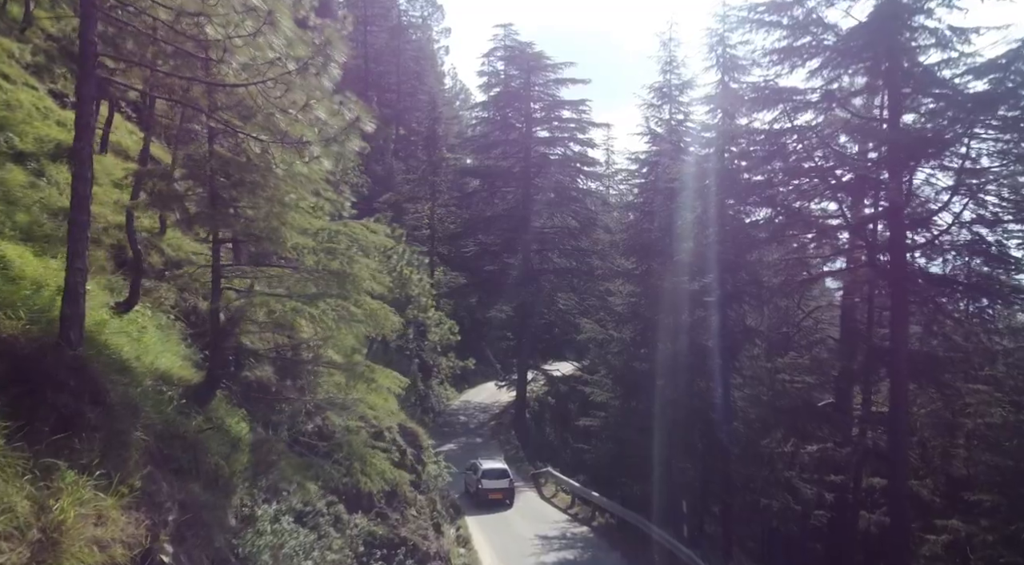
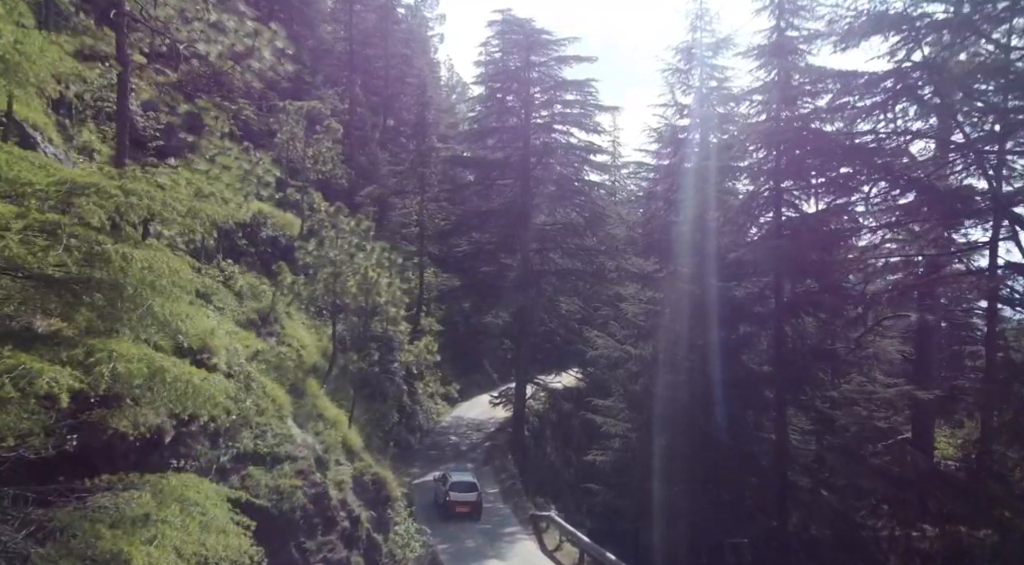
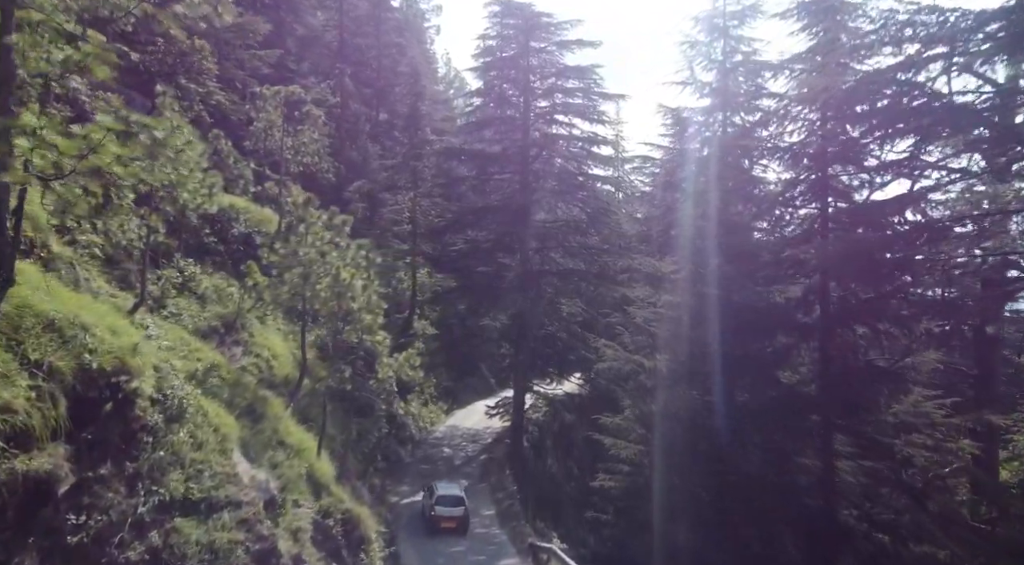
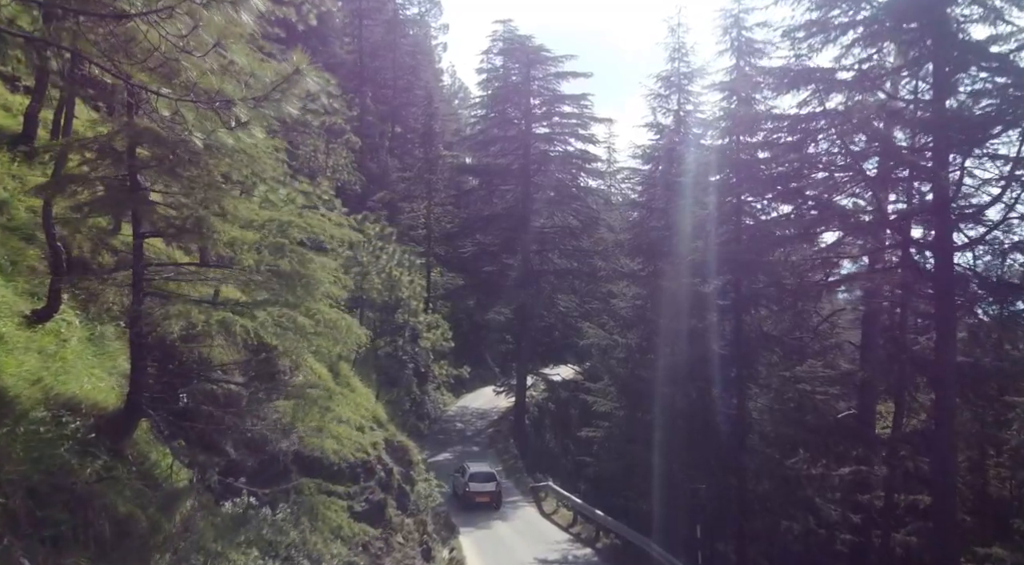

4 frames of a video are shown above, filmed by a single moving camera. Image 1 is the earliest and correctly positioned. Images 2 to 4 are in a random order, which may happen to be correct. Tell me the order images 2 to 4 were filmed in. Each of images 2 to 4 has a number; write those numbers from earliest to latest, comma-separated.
4, 2, 3
